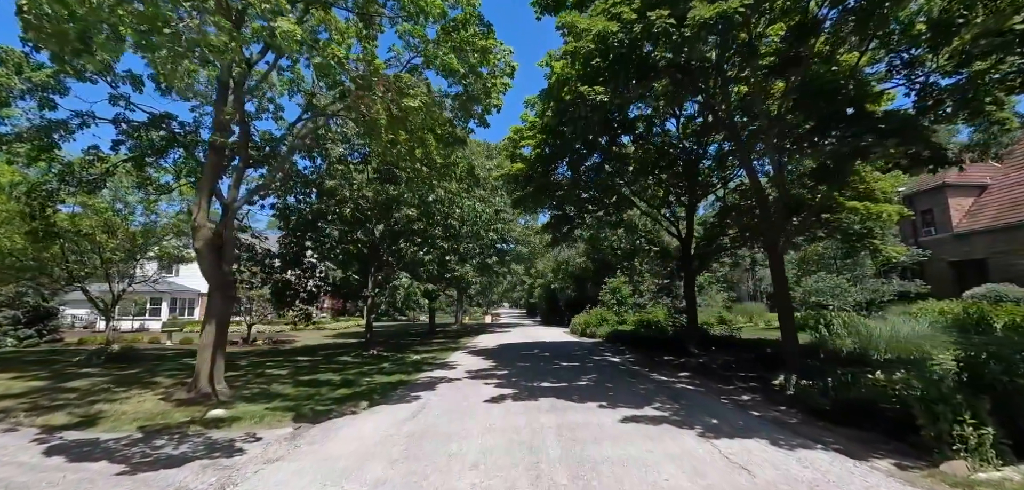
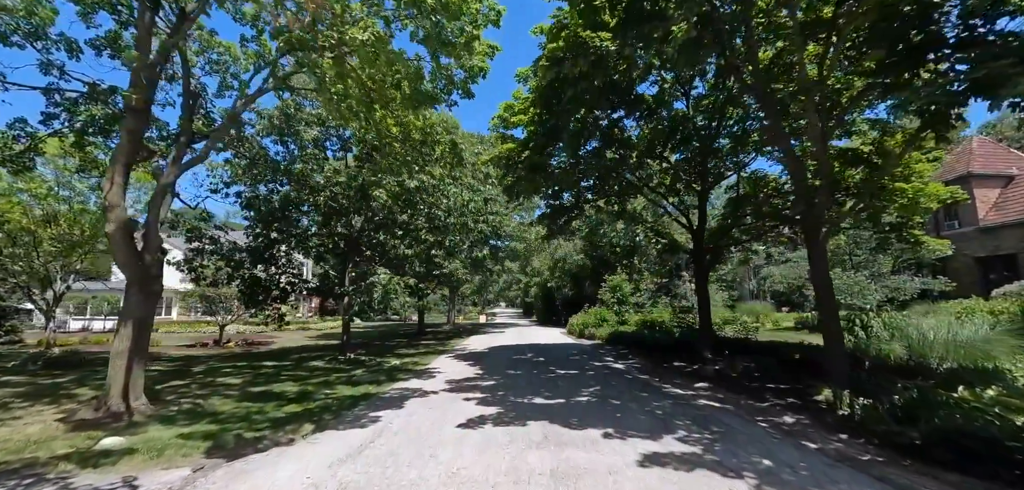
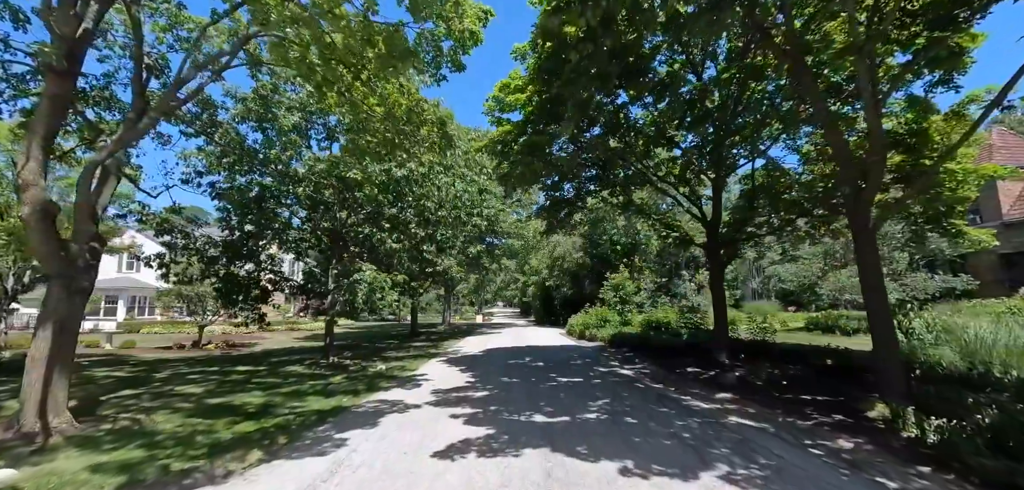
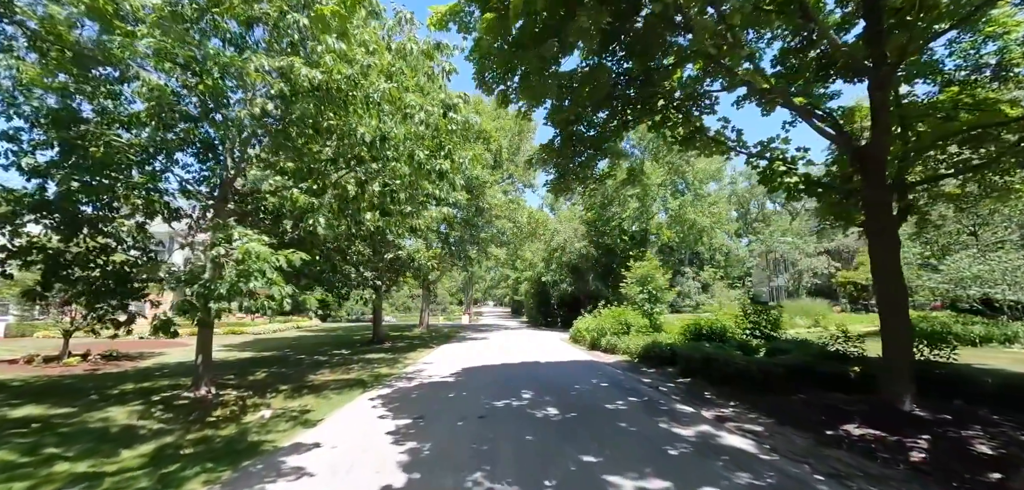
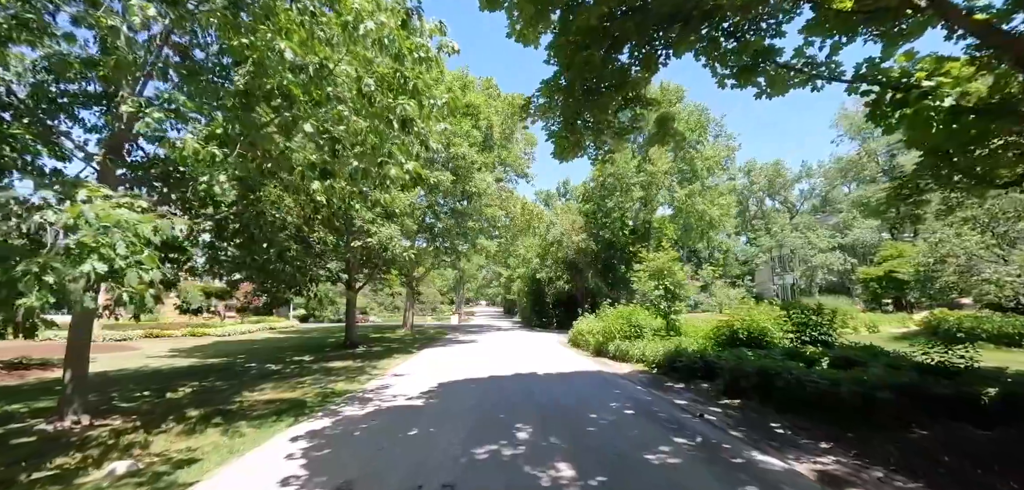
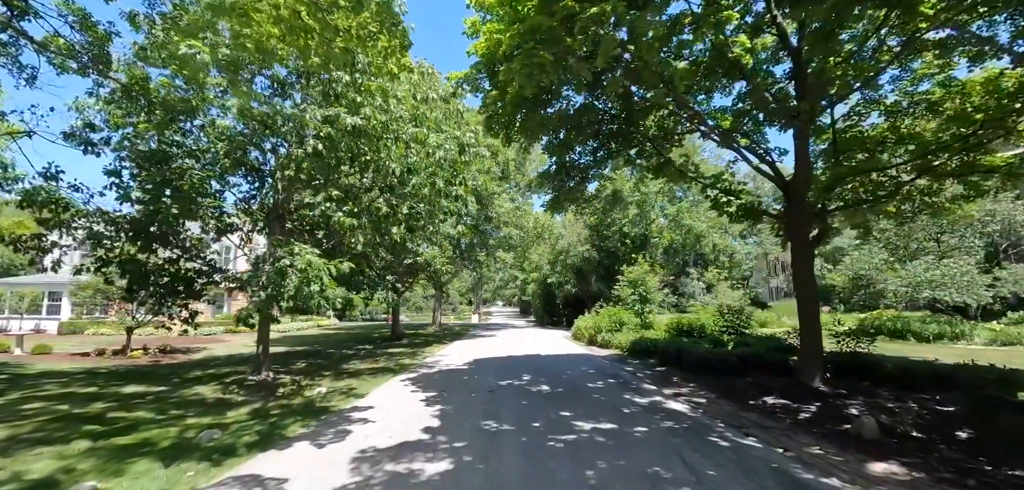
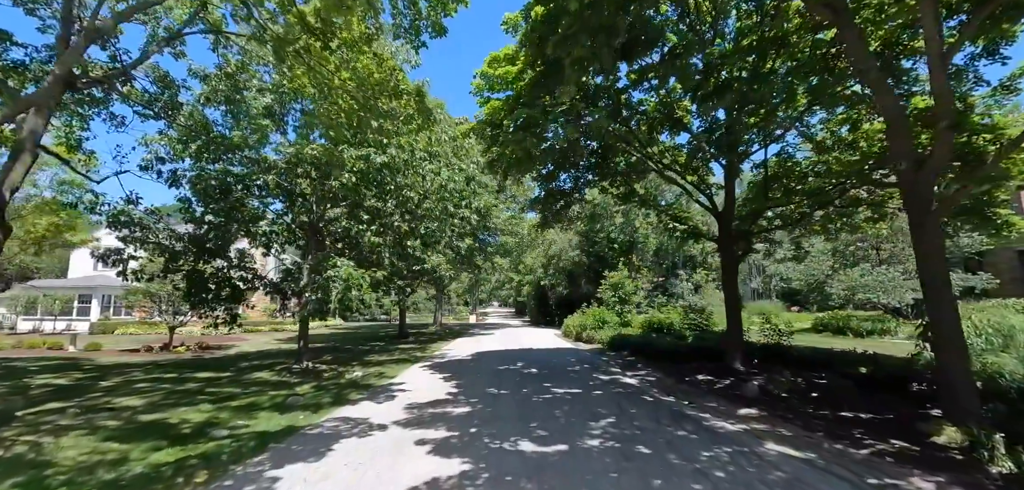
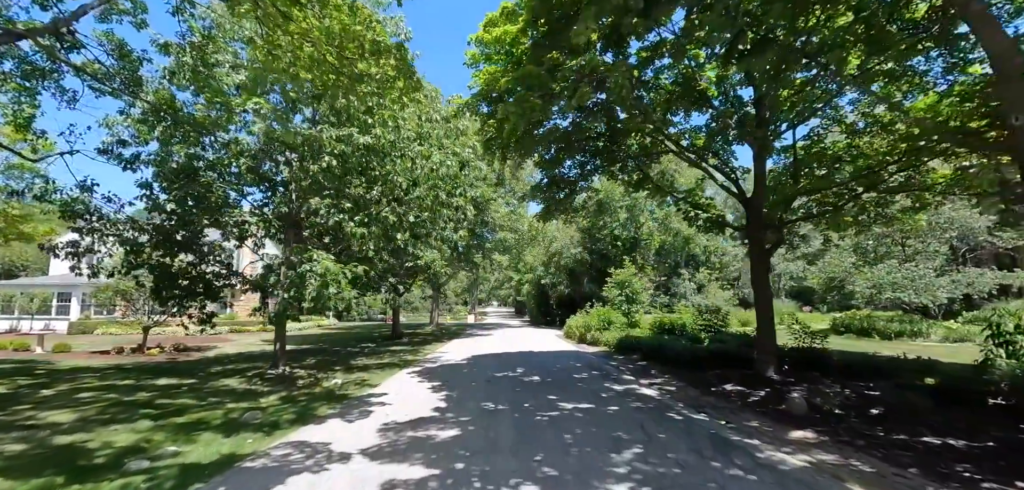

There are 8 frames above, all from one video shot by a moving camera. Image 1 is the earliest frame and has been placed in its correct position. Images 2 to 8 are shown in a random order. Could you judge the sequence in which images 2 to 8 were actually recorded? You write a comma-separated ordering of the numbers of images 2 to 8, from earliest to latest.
2, 3, 7, 8, 6, 4, 5
